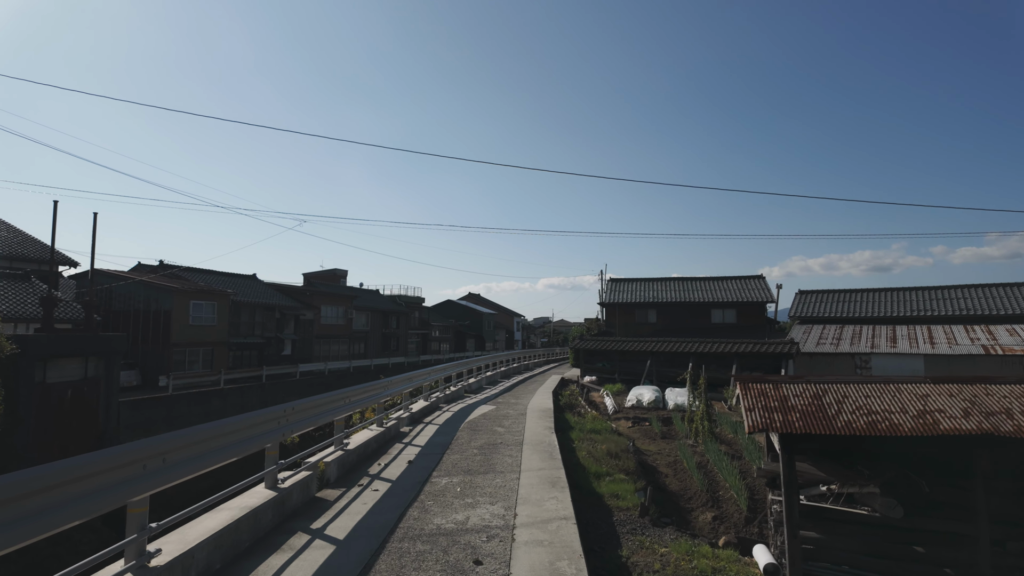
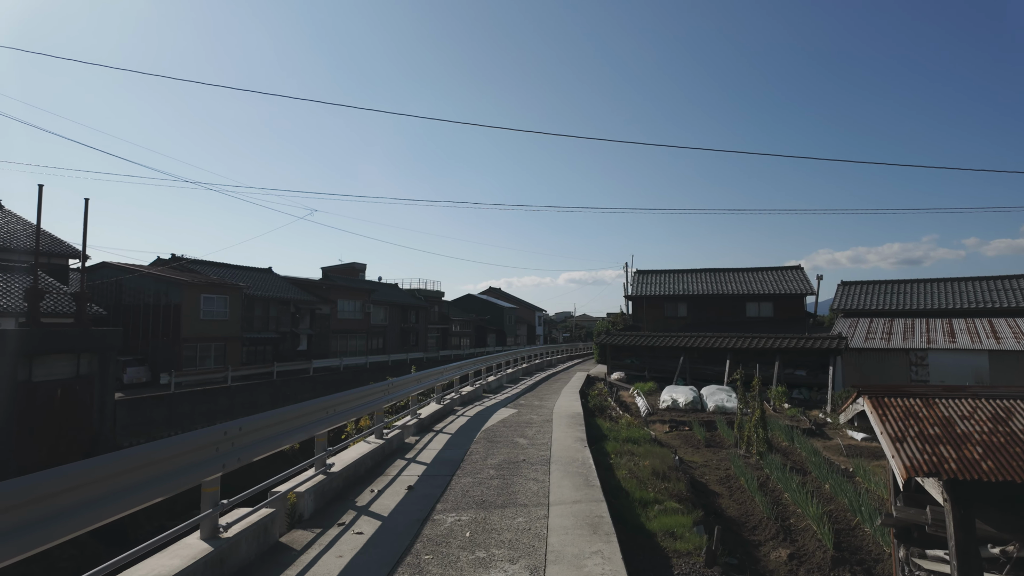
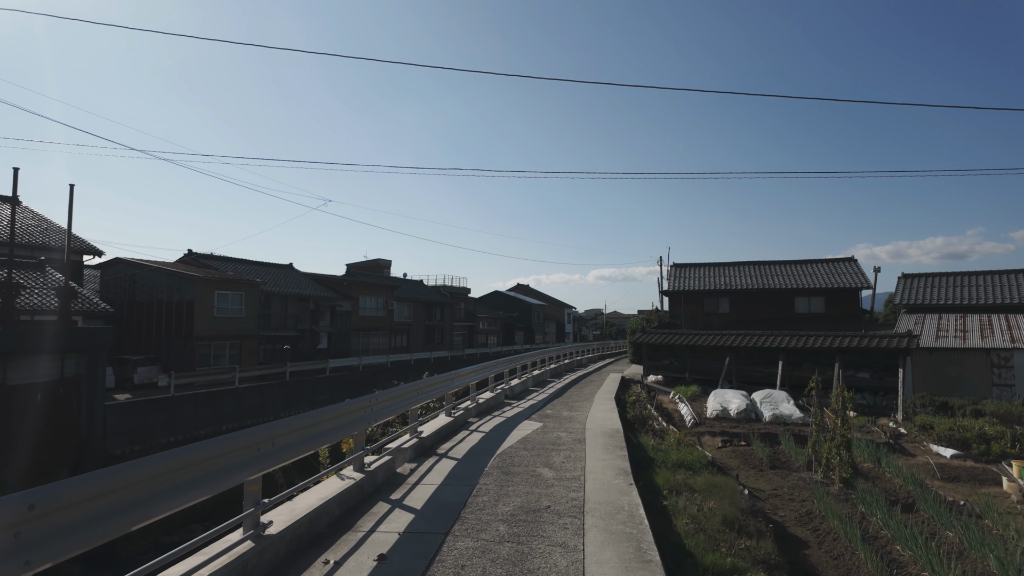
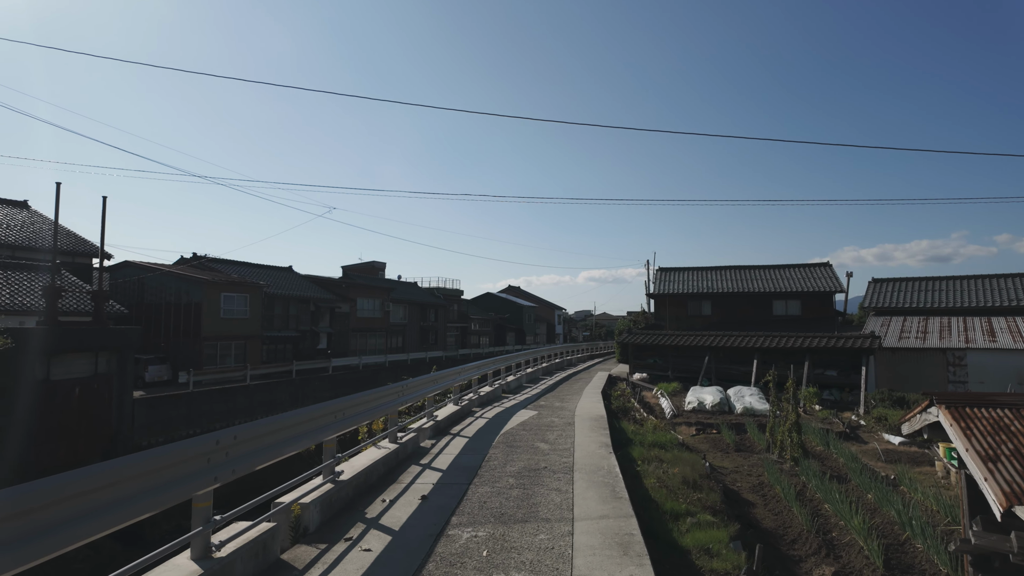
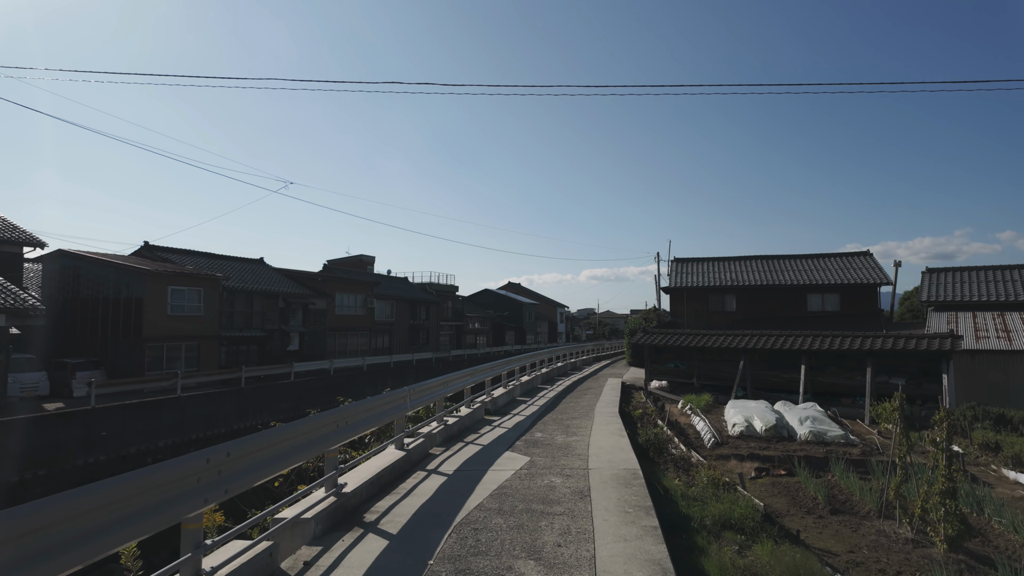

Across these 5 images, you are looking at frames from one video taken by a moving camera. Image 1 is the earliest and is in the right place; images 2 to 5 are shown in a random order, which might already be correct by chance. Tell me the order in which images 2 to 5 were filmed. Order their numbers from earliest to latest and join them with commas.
2, 4, 3, 5
